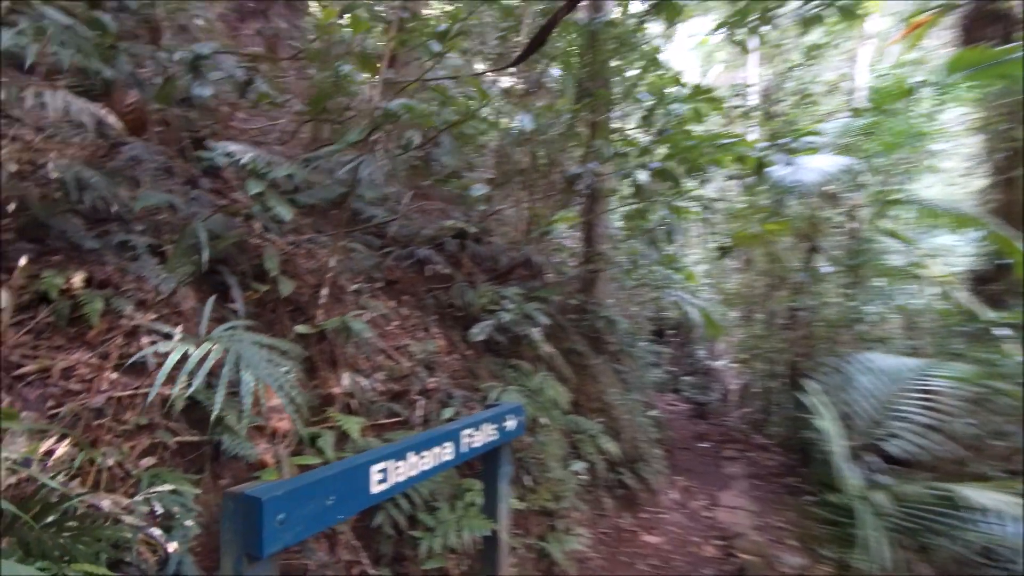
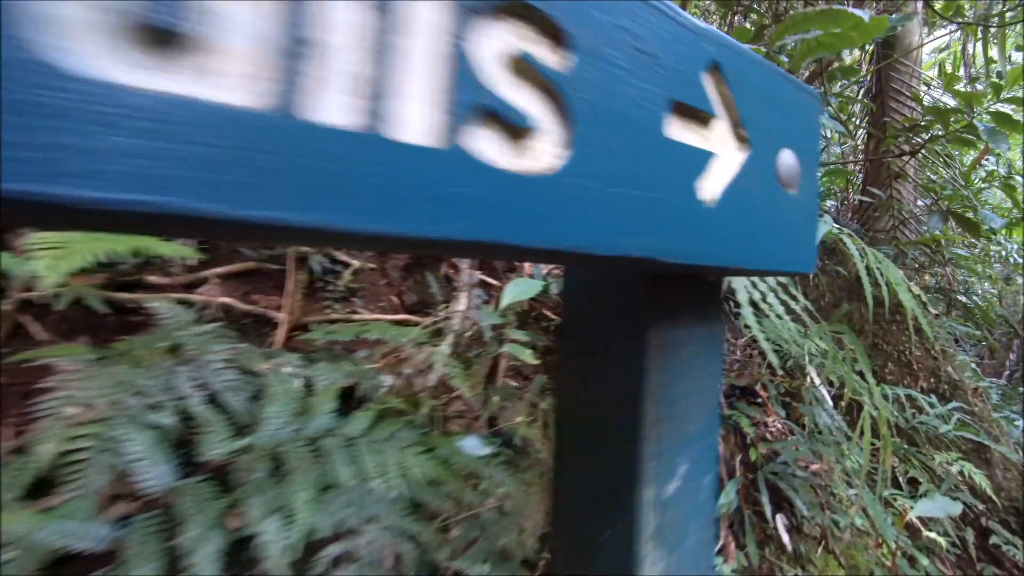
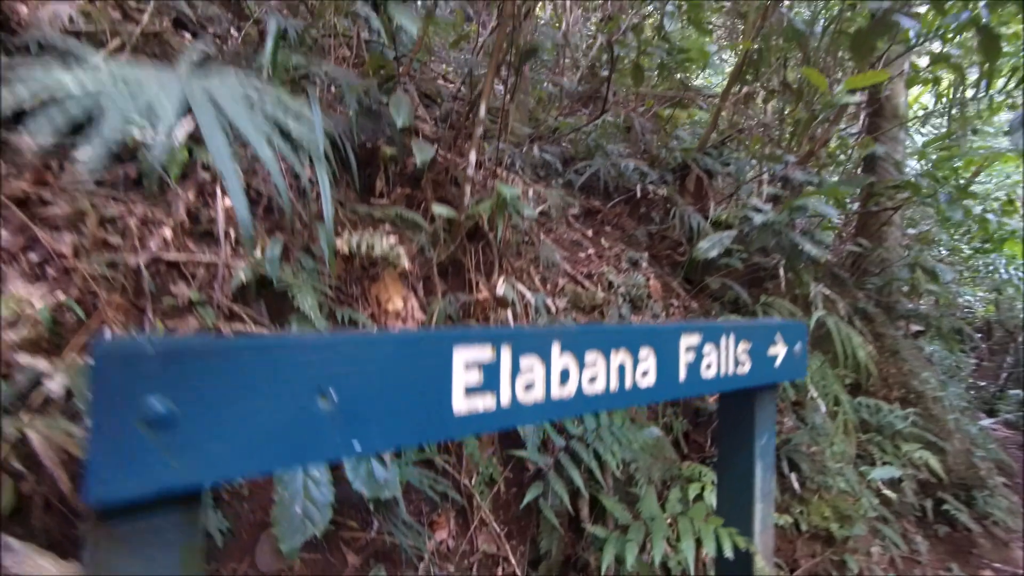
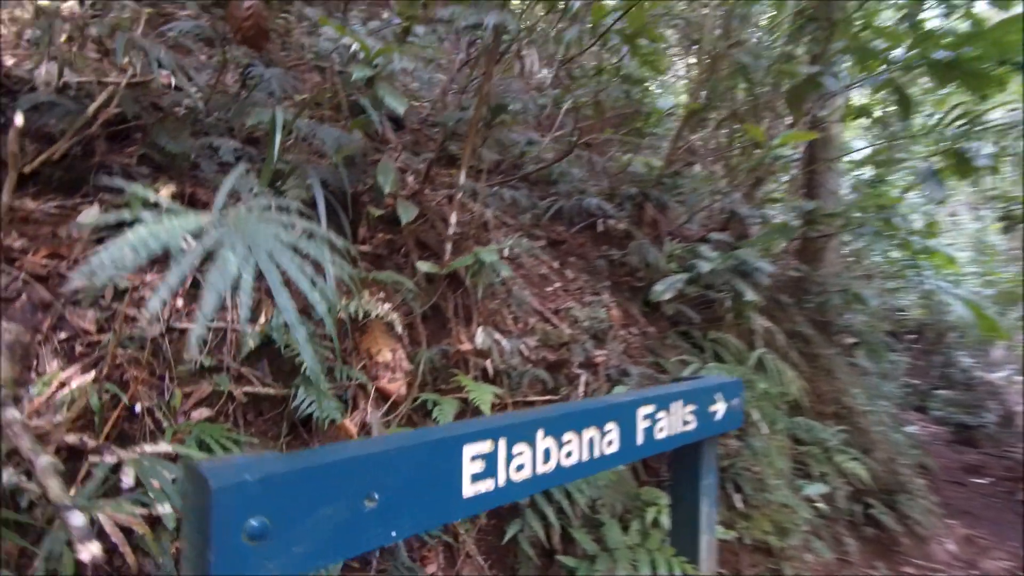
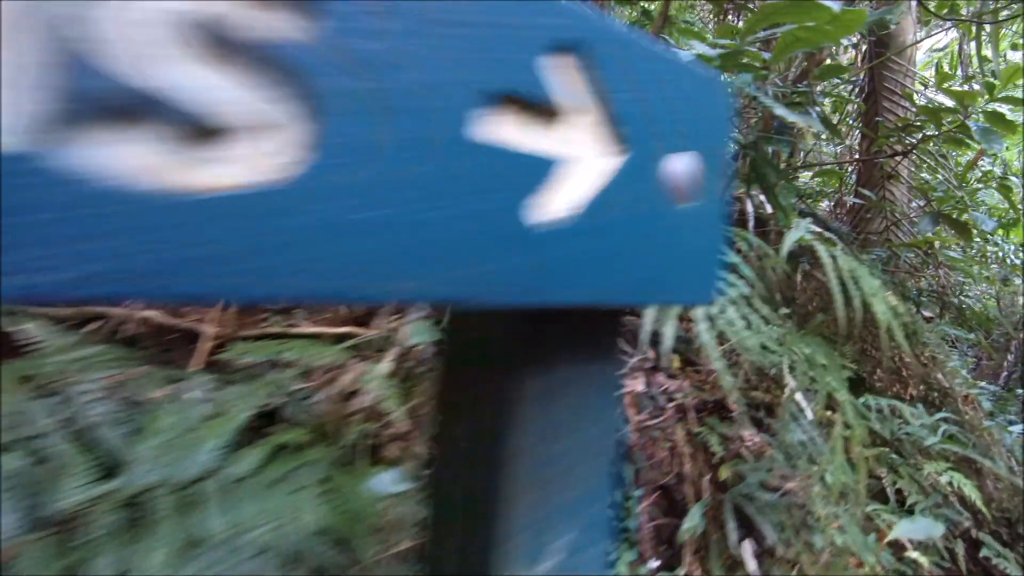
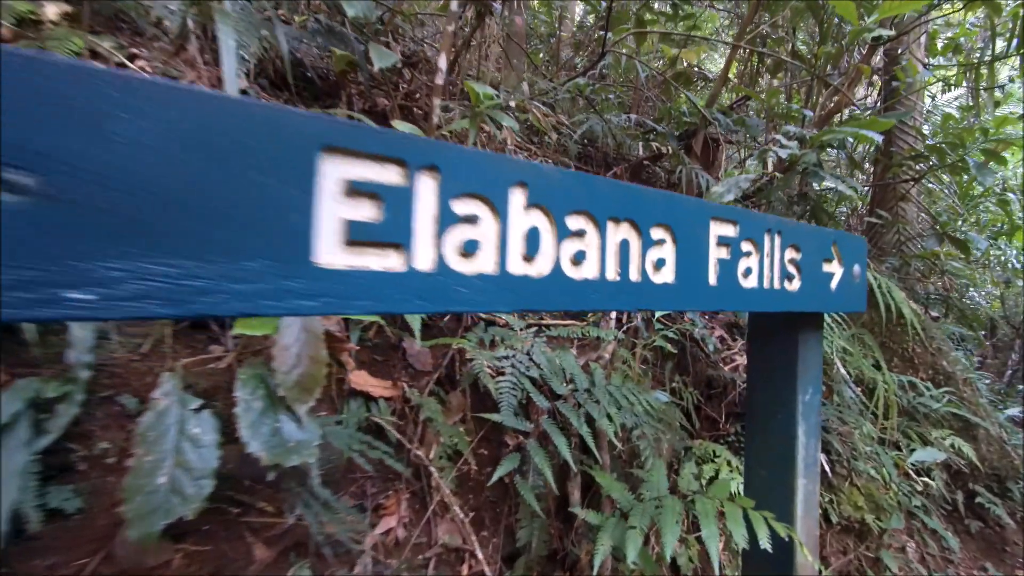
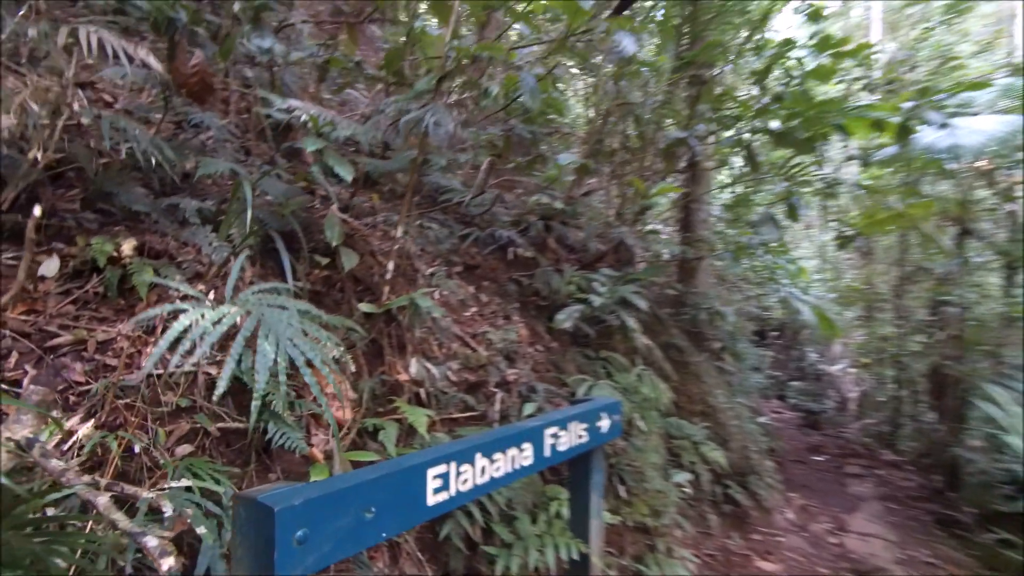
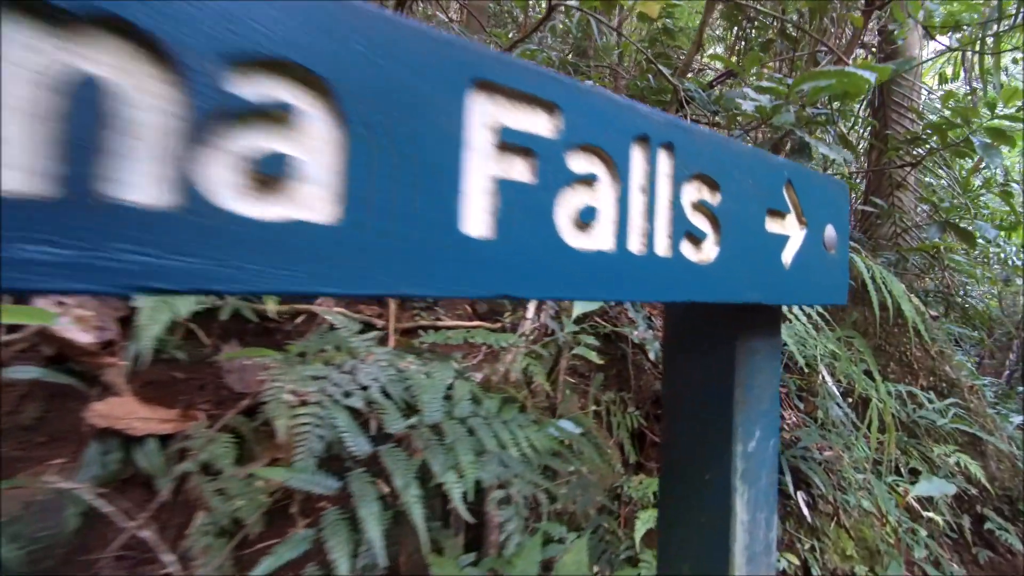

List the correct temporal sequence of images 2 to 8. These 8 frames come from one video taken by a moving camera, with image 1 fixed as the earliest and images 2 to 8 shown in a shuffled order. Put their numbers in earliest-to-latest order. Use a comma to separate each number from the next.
7, 4, 3, 6, 8, 2, 5
